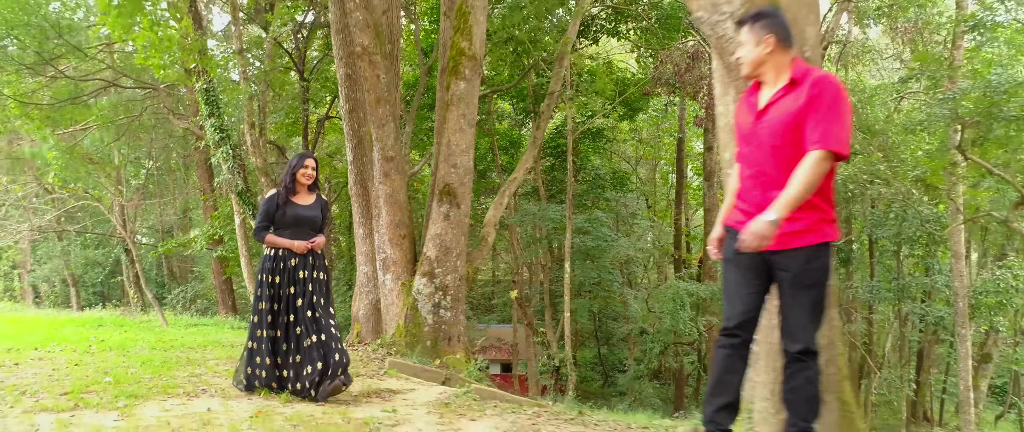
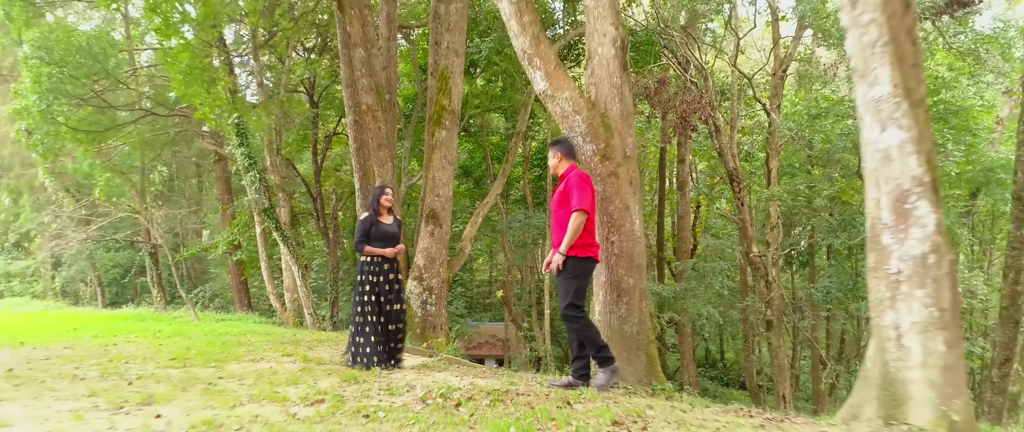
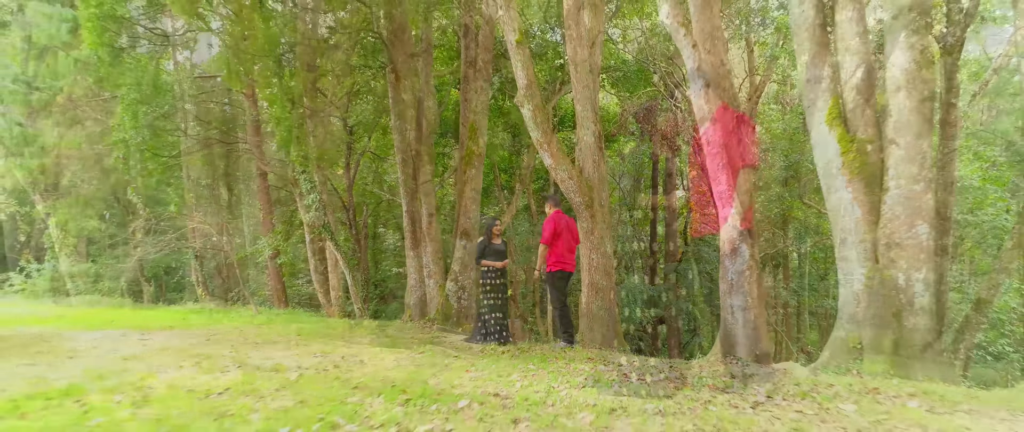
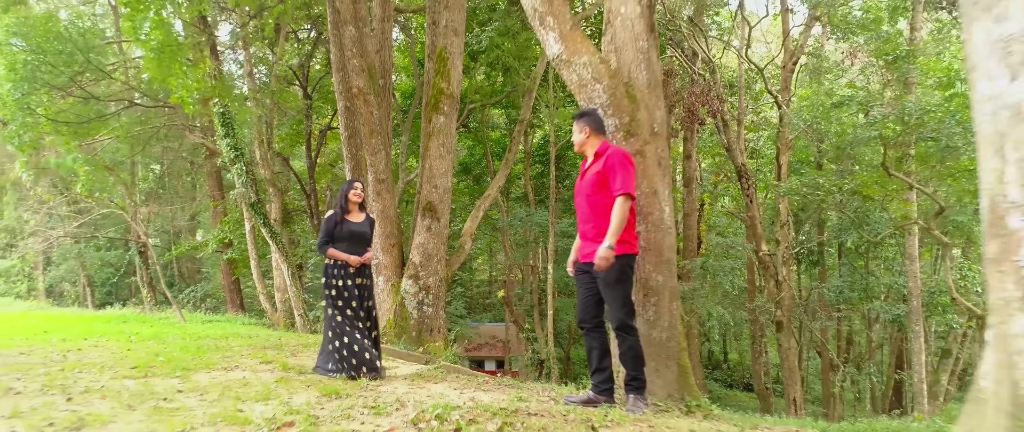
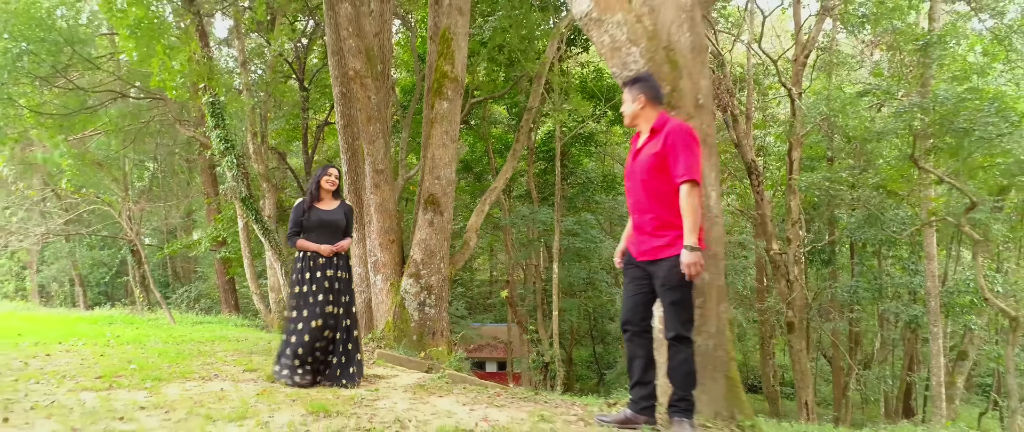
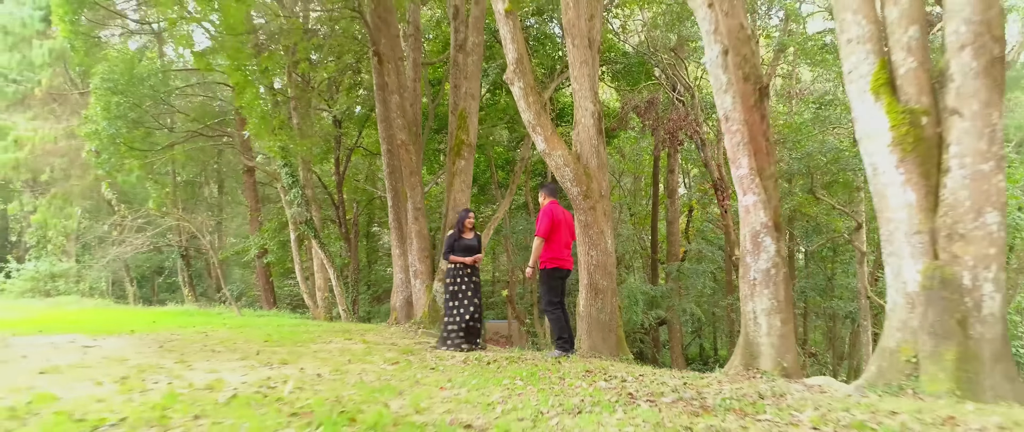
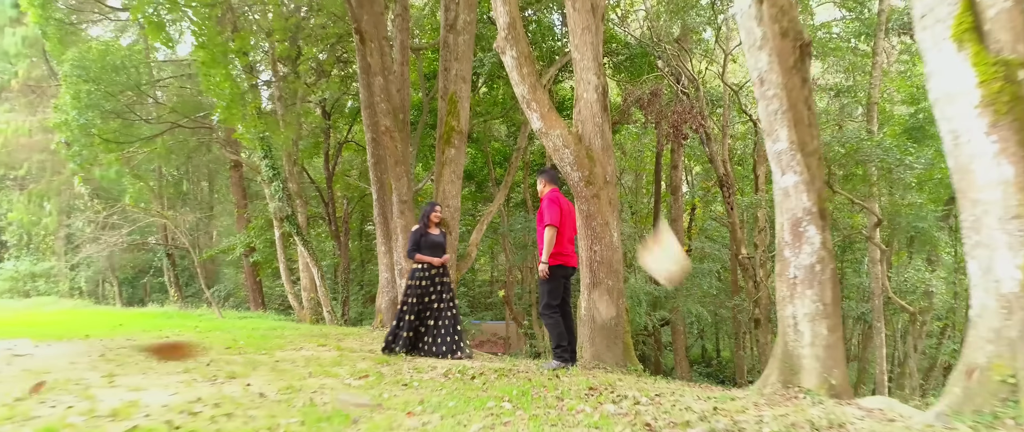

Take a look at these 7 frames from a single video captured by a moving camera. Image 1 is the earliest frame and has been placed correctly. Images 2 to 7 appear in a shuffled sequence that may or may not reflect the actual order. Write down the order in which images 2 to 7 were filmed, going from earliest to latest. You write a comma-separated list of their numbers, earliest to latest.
5, 4, 2, 7, 6, 3
